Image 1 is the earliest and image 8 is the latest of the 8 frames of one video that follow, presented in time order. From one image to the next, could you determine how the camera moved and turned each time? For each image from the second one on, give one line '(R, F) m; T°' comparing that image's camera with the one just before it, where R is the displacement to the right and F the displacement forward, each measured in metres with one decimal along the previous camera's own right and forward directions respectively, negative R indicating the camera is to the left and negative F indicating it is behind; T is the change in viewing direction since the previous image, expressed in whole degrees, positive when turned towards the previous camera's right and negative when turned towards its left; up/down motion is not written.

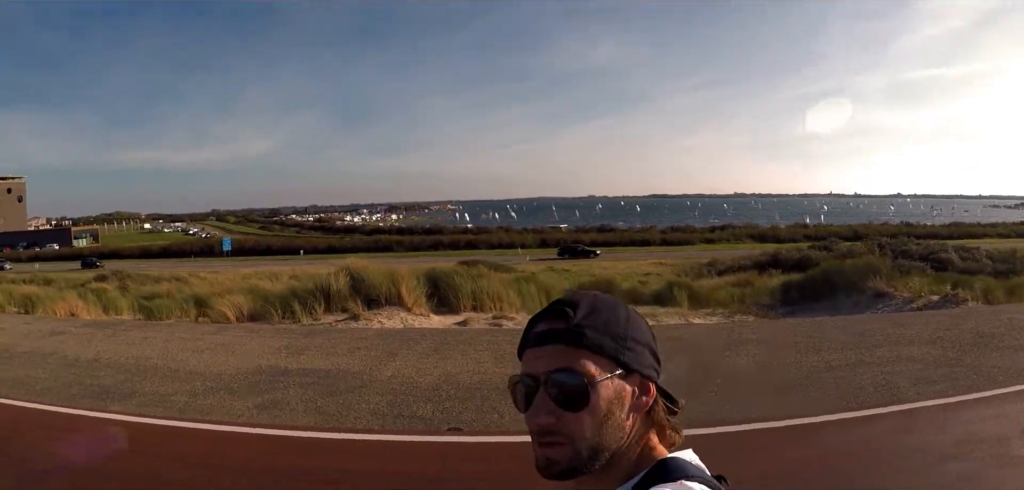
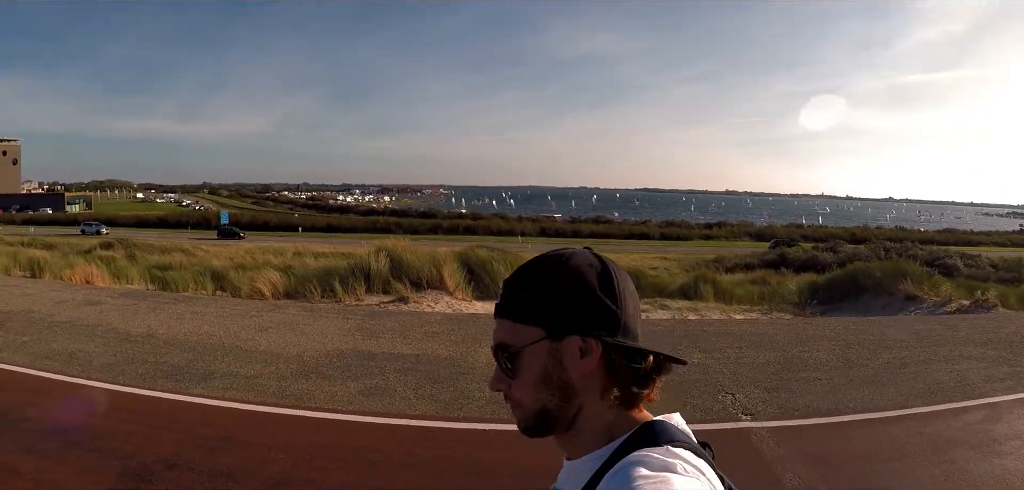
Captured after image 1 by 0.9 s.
(-1.9, +0.6) m; +4°
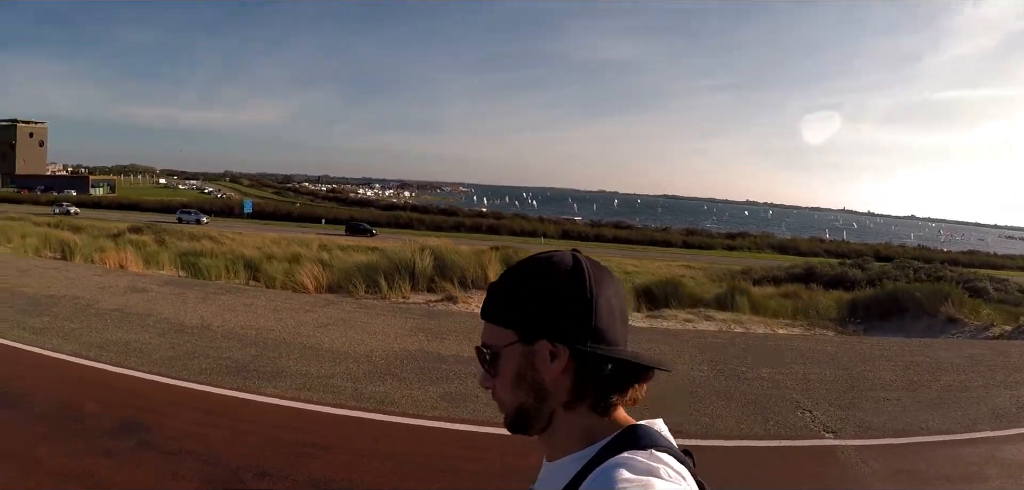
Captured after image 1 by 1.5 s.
(-1.0, +0.4) m; 0°
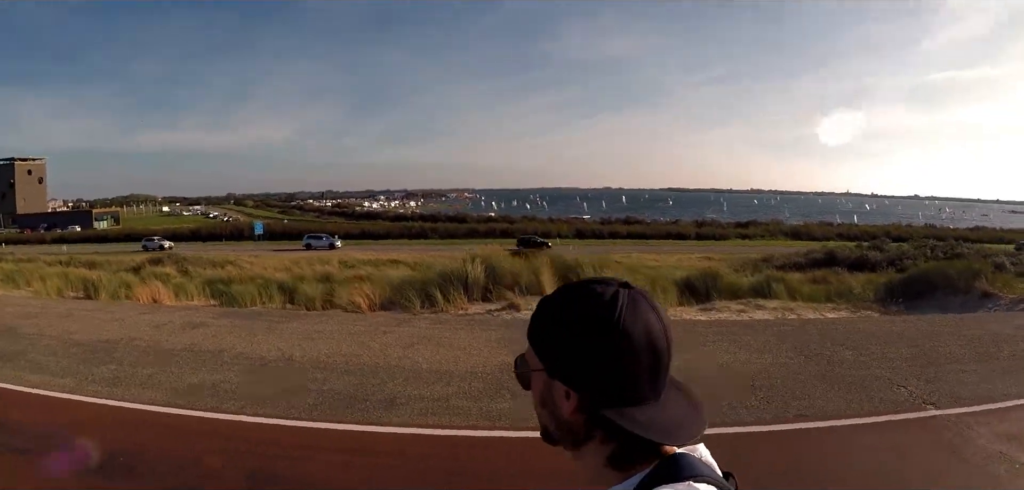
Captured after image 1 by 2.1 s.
(-1.4, +0.5) m; +2°
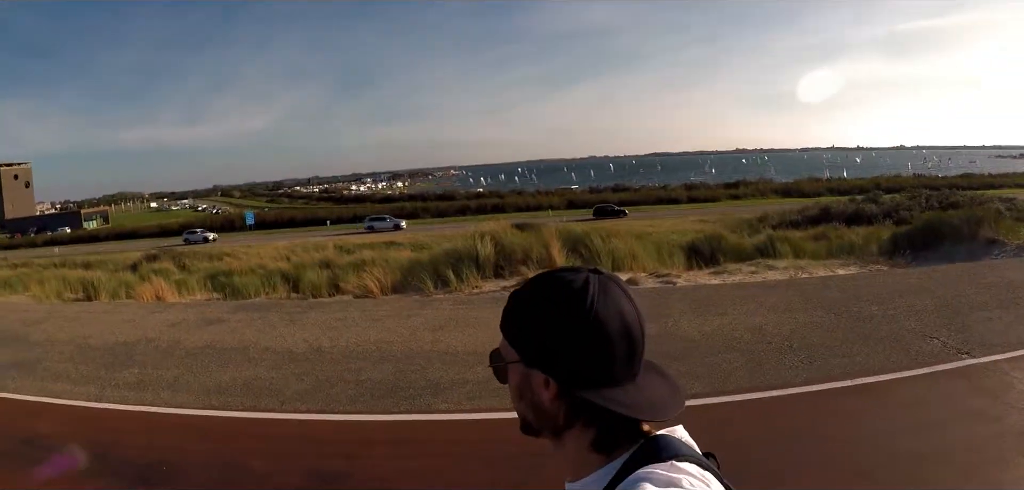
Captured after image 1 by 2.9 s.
(-0.5, +0.2) m; +2°
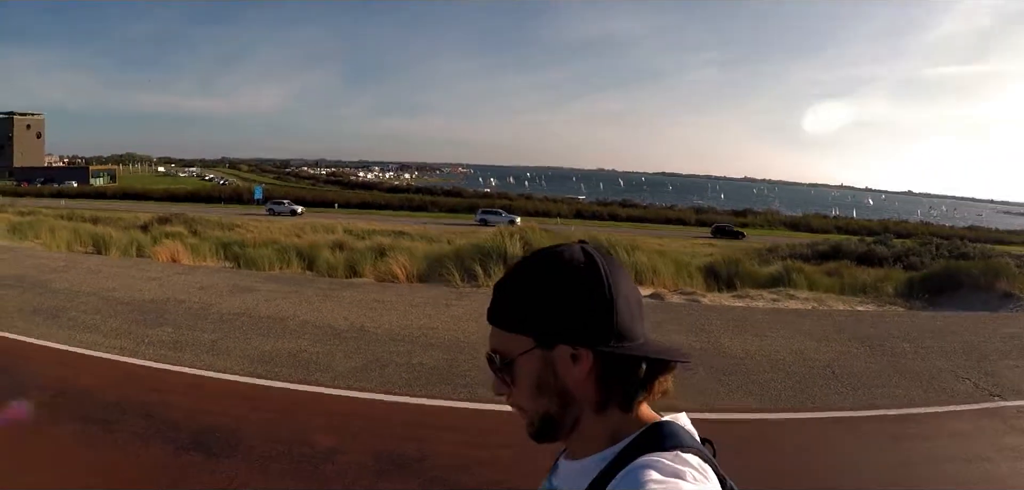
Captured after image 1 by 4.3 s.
(-0.8, +0.3) m; +1°
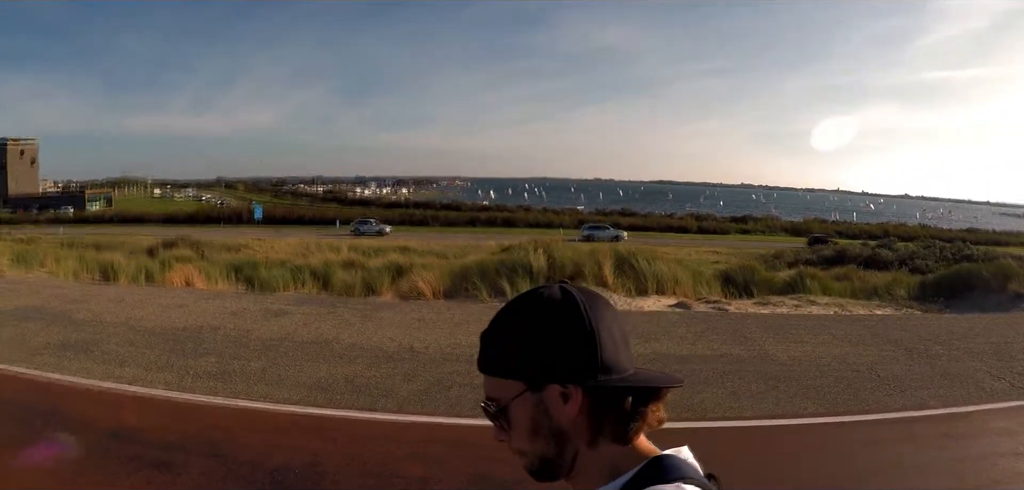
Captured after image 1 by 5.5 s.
(-0.7, +0.3) m; +2°
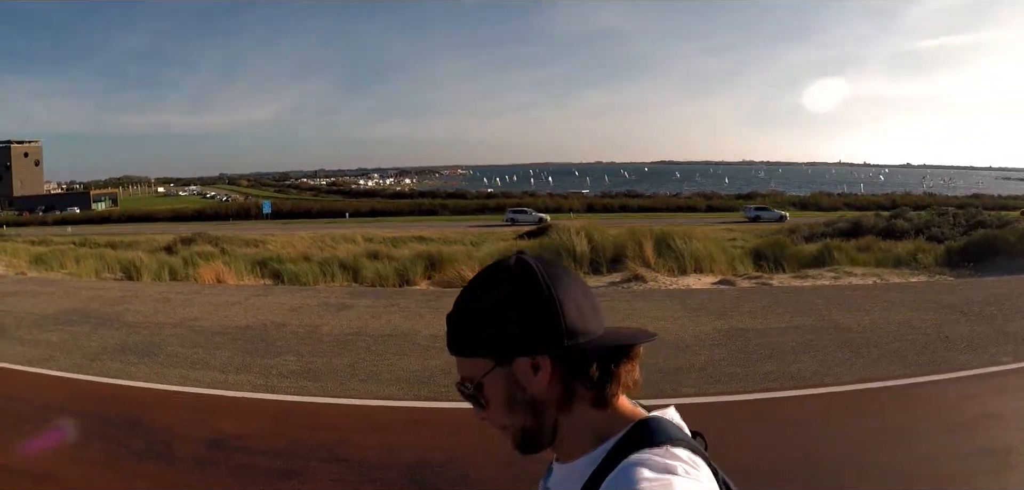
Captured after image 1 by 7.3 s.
(-1.0, +0.4) m; +1°
